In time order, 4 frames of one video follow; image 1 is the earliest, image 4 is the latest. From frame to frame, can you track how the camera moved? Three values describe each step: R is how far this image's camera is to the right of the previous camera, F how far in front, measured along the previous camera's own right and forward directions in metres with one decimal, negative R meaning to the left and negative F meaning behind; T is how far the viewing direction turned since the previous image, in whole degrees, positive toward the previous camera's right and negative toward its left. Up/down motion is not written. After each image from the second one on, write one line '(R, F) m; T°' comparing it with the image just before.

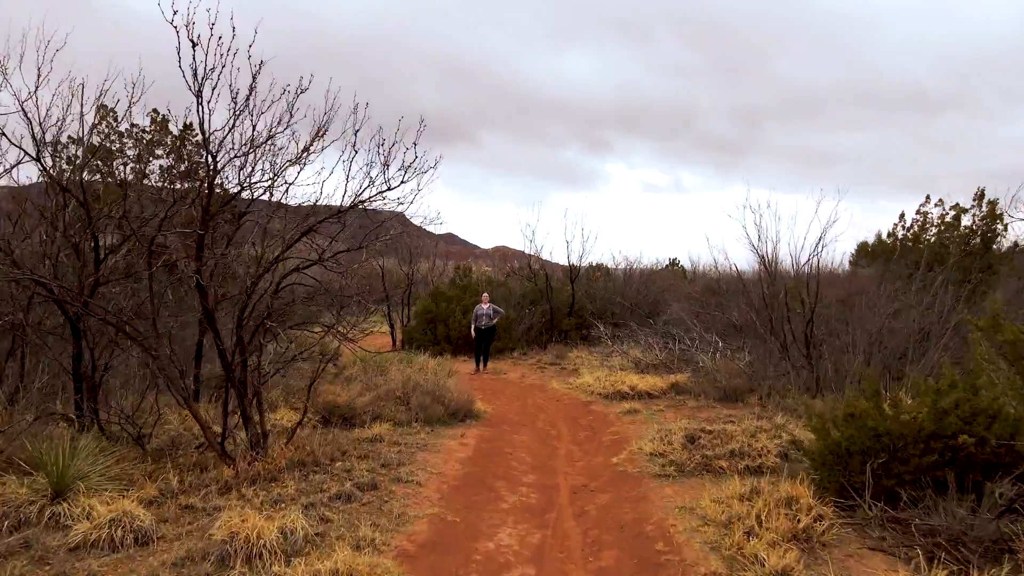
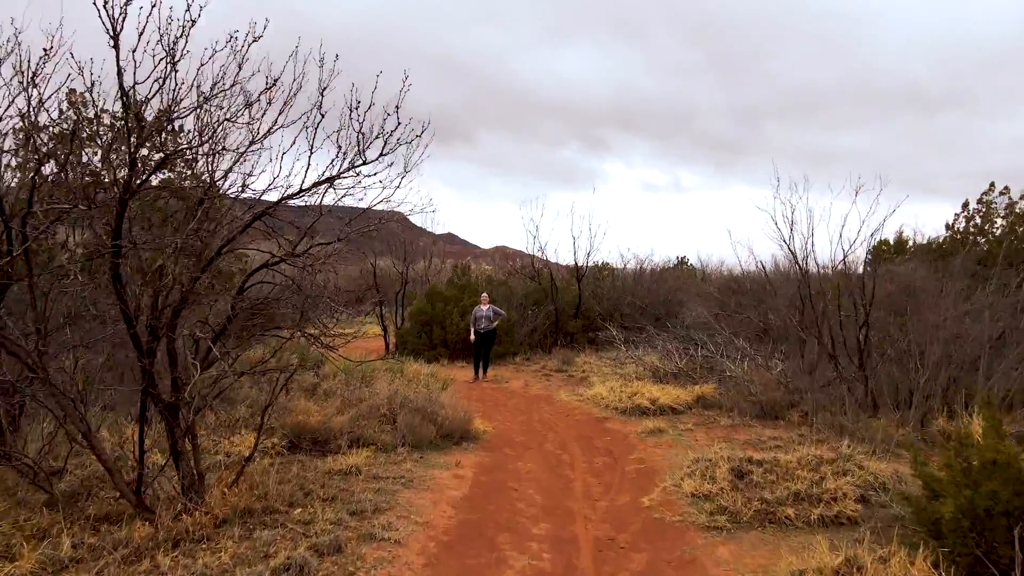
(0.0, +1.2) m; 0°
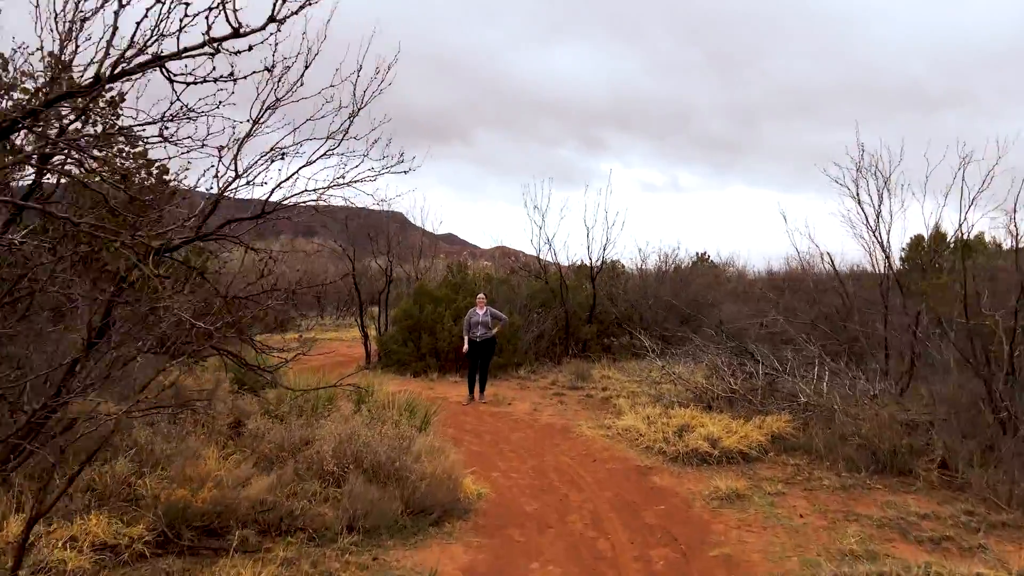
(0.0, +2.3) m; 0°
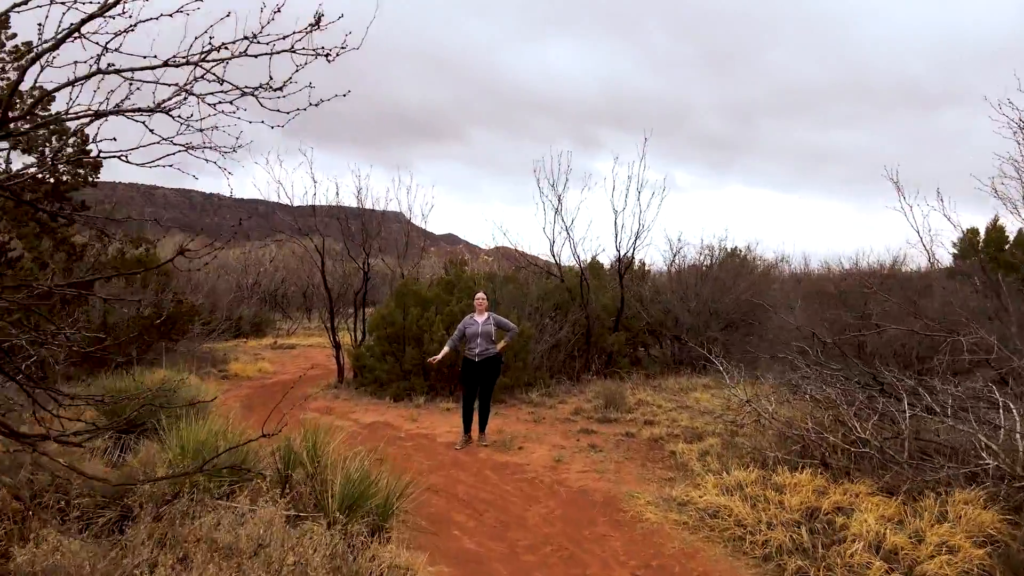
(-0.1, +2.6) m; 0°
